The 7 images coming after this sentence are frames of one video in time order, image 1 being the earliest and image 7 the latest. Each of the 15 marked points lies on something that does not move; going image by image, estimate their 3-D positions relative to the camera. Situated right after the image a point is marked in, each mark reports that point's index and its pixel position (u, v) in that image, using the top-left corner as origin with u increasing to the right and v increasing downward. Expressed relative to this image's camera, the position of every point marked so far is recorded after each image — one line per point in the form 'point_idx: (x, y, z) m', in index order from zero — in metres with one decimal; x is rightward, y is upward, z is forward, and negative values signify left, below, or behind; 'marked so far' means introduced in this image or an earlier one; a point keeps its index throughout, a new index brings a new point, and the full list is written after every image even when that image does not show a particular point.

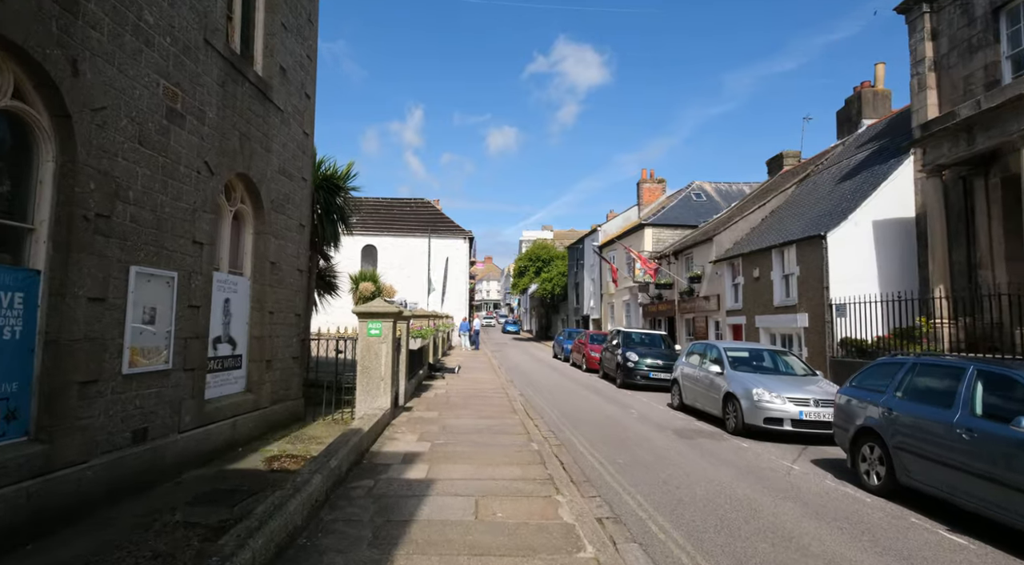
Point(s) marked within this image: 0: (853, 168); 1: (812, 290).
0: (+9.2, +3.1, +16.2) m
1: (+6.9, -0.2, +13.8) m
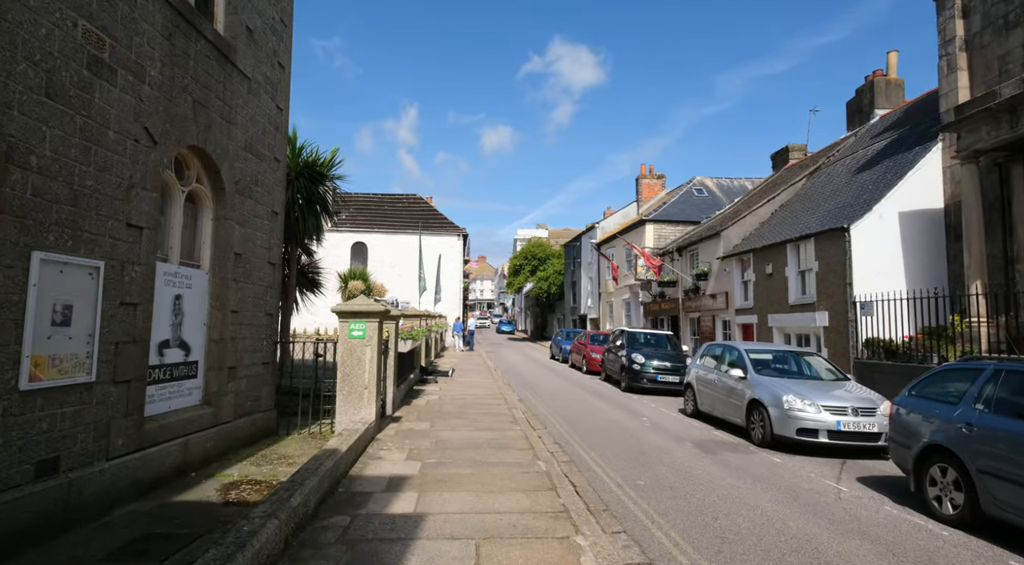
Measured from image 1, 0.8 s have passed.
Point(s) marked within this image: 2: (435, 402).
0: (+9.2, +3.2, +15.2) m
1: (+6.9, -0.1, +12.8) m
2: (-1.6, -2.5, +12.2) m
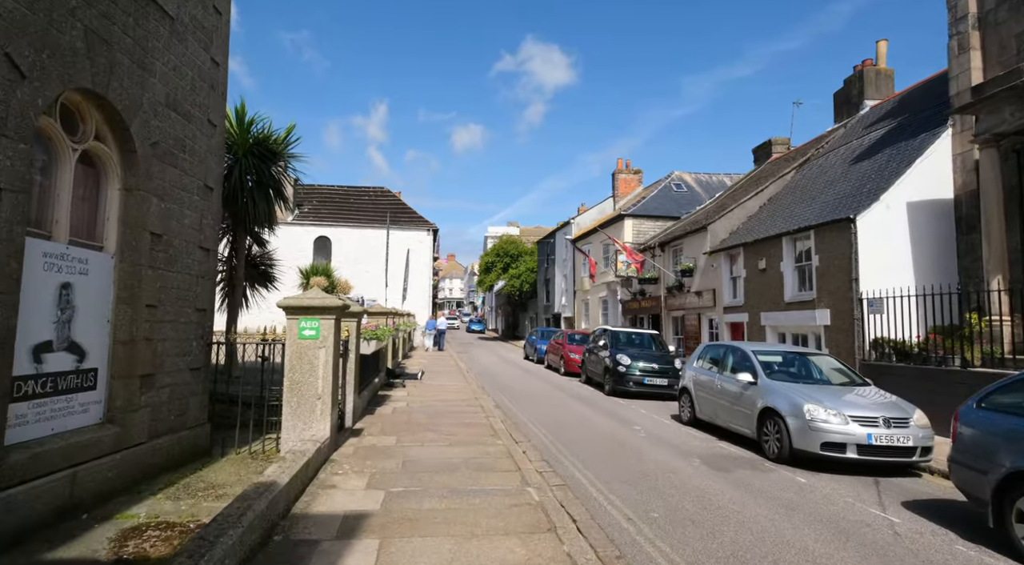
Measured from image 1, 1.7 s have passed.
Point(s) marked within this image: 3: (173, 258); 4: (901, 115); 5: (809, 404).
0: (+8.6, +3.3, +14.4) m
1: (+6.4, 0.0, +11.9) m
2: (-2.0, -2.3, +10.9) m
3: (-3.6, +0.3, +6.4) m
4: (+9.4, +4.0, +14.3) m
5: (+3.7, -1.5, +7.5) m
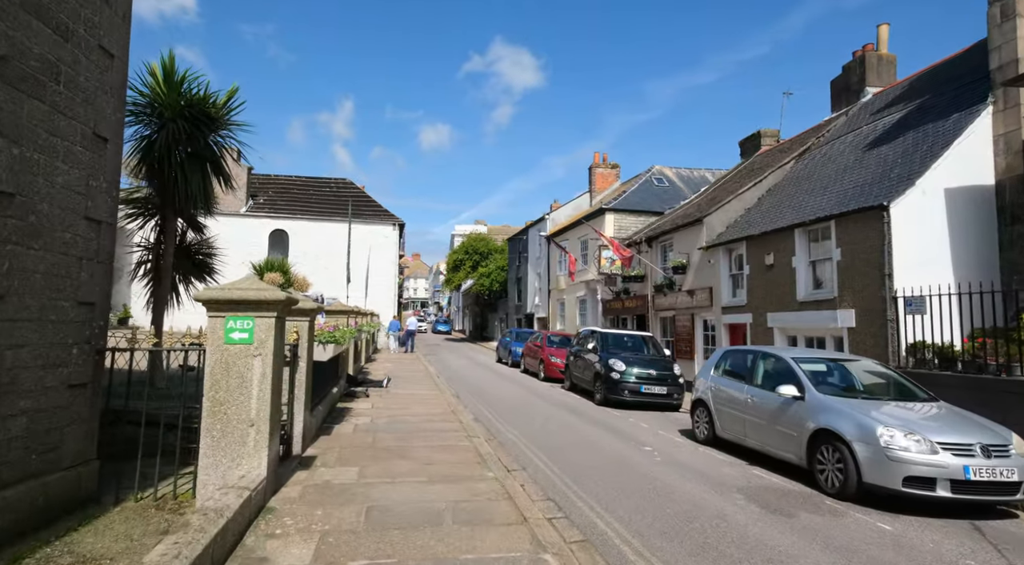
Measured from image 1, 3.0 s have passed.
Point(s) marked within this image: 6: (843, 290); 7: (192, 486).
0: (+8.2, +3.3, +13.2) m
1: (+6.1, +0.1, +10.5) m
2: (-2.2, -2.2, +9.0) m
3: (-3.6, +0.4, +4.5) m
4: (+9.0, +4.0, +13.1) m
5: (+3.7, -1.4, +6.0) m
6: (+6.0, -0.1, +10.9) m
7: (-2.9, -1.9, +5.5) m
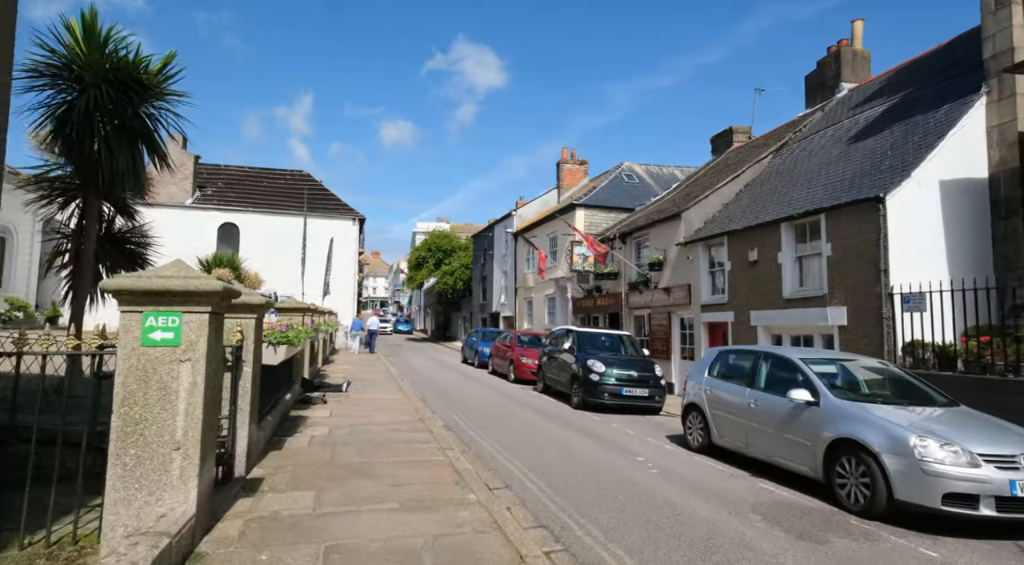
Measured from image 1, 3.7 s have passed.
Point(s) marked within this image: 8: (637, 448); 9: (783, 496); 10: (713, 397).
0: (+7.6, +3.4, +12.8) m
1: (+5.7, +0.1, +10.0) m
2: (-2.5, -2.1, +8.0) m
3: (-3.6, +0.5, +3.3) m
4: (+8.4, +4.1, +12.8) m
5: (+3.6, -1.4, +5.3) m
6: (+5.6, -0.1, +10.4) m
7: (-3.0, -1.8, +4.4) m
8: (+1.8, -2.4, +8.5) m
9: (+2.8, -2.2, +6.1) m
10: (+2.7, -1.5, +8.1) m
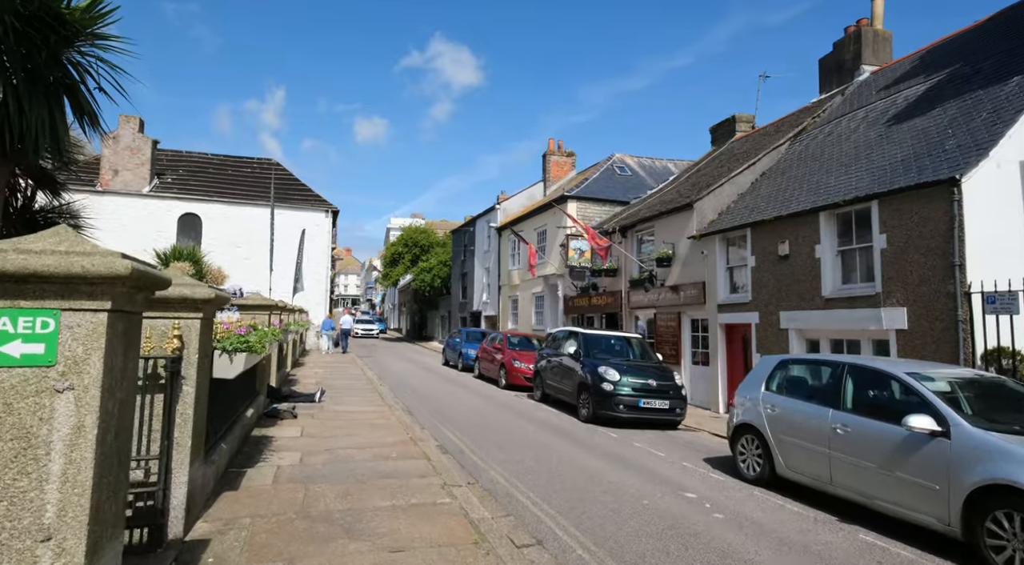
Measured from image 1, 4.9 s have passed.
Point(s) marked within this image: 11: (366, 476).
0: (+7.7, +3.4, +11.5) m
1: (+5.9, +0.2, +8.6) m
2: (-2.3, -2.0, +6.2) m
3: (-3.1, +0.6, +1.6) m
4: (+8.4, +4.1, +11.5) m
5: (+3.9, -1.3, +3.9) m
6: (+5.7, 0.0, +9.0) m
7: (-2.6, -1.7, +2.7) m
8: (+2.0, -2.3, +7.0) m
9: (+3.1, -2.1, +4.7) m
10: (+2.9, -1.5, +6.6) m
11: (-1.5, -2.0, +6.3) m
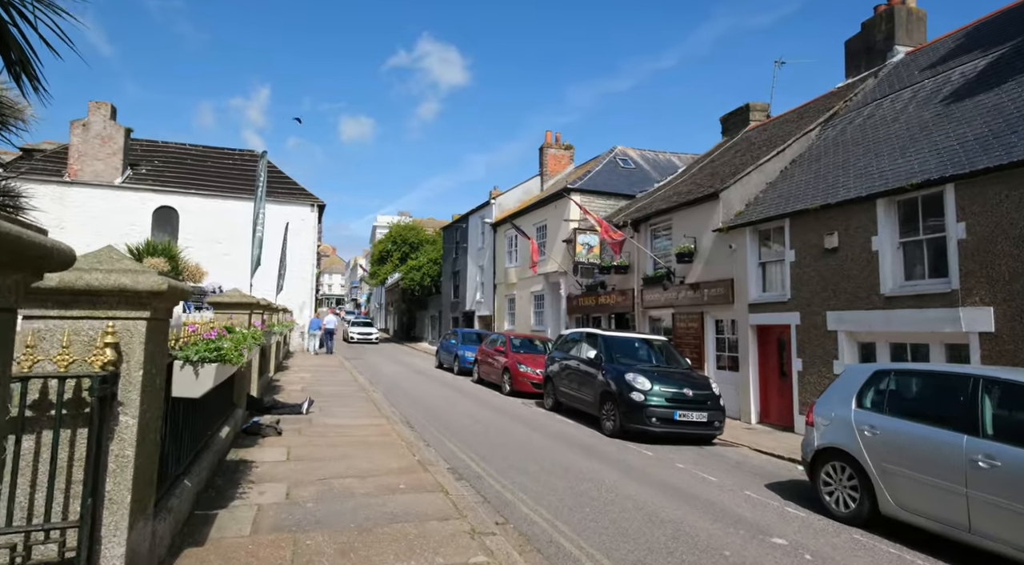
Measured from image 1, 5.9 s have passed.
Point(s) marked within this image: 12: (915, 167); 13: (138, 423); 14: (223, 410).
0: (+7.9, +3.5, +10.4) m
1: (+6.2, +0.2, +7.5) m
2: (-1.9, -1.9, +4.9) m
3: (-2.6, +0.7, +0.2) m
4: (+8.7, +4.2, +10.4) m
5: (+4.4, -1.2, +2.7) m
6: (+6.0, 0.0, +7.8) m
7: (-2.2, -1.6, +1.3) m
8: (+2.3, -2.2, +5.7) m
9: (+3.5, -2.1, +3.4) m
10: (+3.3, -1.4, +5.4) m
11: (-1.2, -2.0, +4.9) m
12: (+6.2, +1.8, +9.2) m
13: (-2.1, -0.8, +3.3) m
14: (-3.3, -1.4, +6.9) m
